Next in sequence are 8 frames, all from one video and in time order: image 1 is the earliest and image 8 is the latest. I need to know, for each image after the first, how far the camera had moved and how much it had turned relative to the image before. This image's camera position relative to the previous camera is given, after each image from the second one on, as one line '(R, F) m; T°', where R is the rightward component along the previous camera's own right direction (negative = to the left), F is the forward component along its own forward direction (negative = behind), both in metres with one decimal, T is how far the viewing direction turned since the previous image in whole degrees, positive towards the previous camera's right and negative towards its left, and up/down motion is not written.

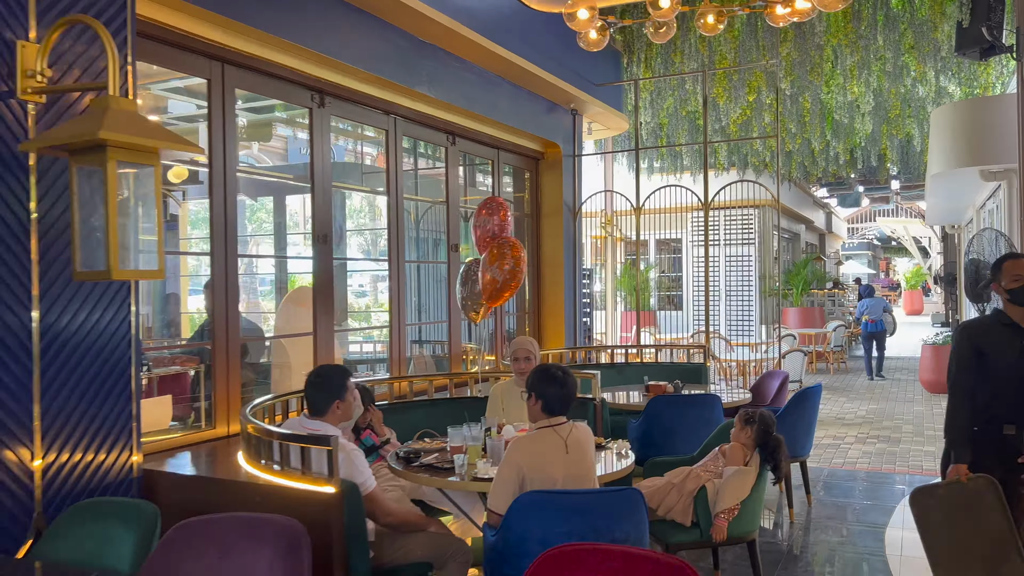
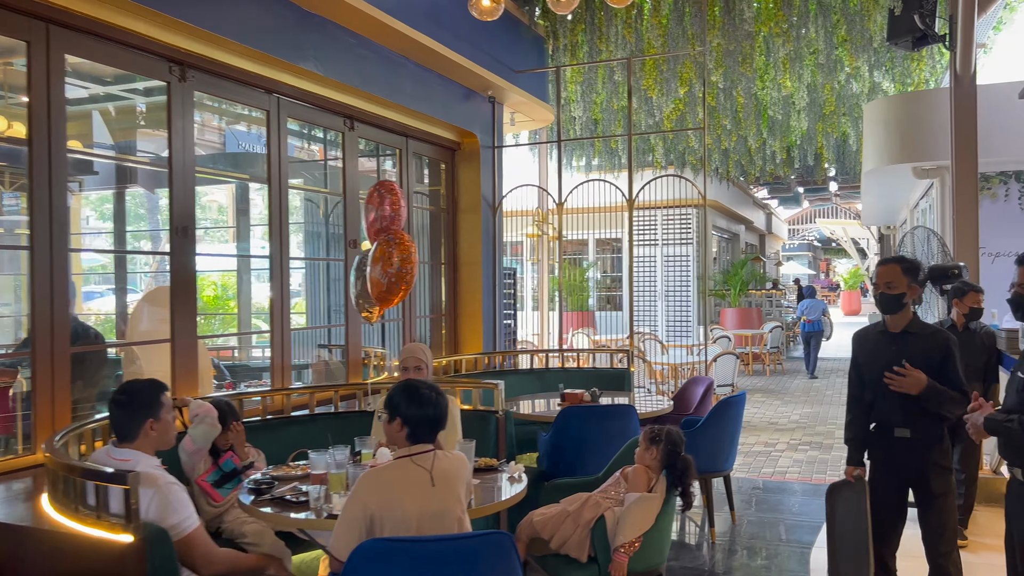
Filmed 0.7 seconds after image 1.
(+0.3, +0.5) m; +4°
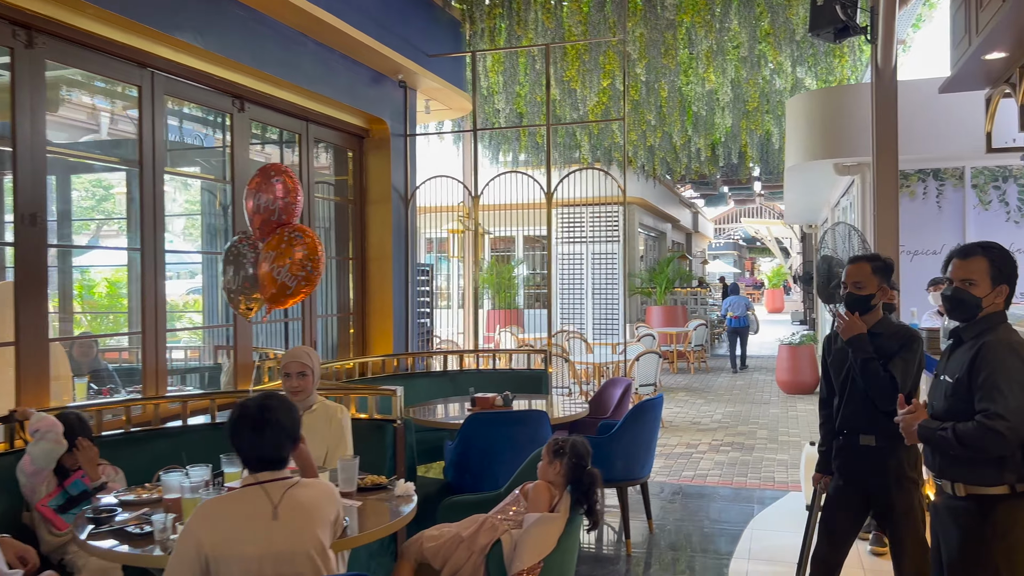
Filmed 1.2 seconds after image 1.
(+0.2, +0.3) m; +5°
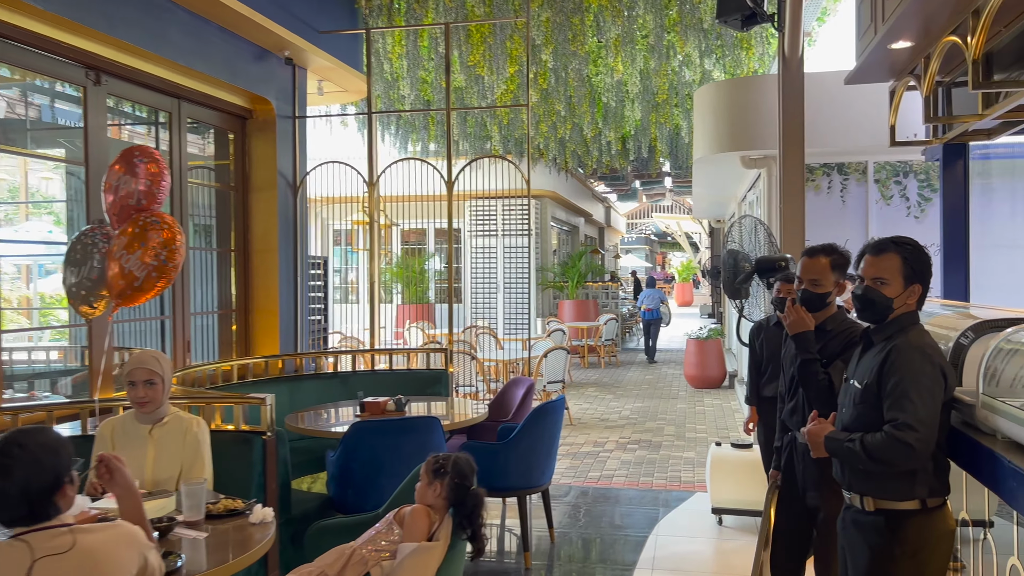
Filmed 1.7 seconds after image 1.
(+0.1, +0.3) m; +6°
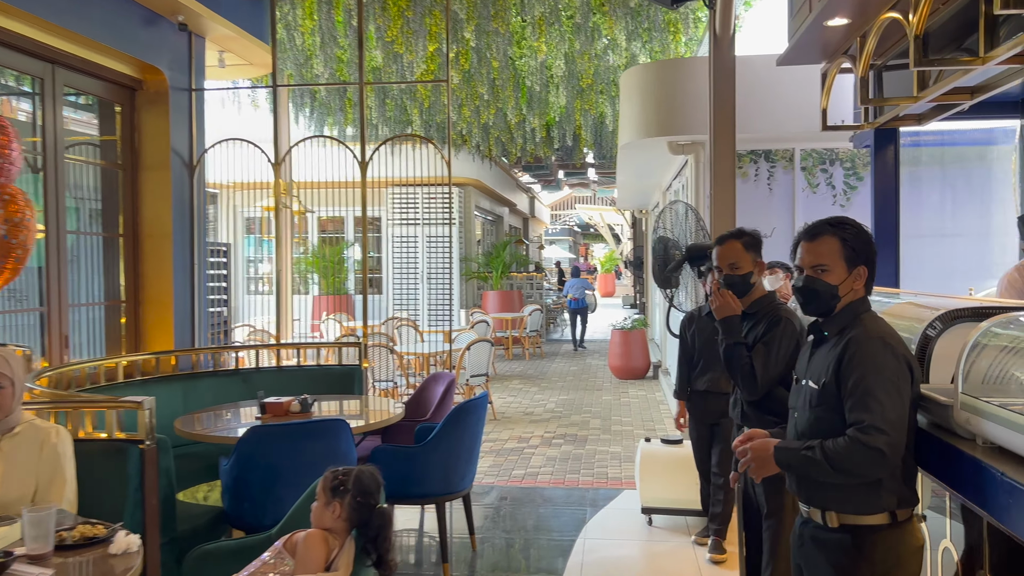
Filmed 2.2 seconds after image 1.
(0.0, +0.3) m; +5°
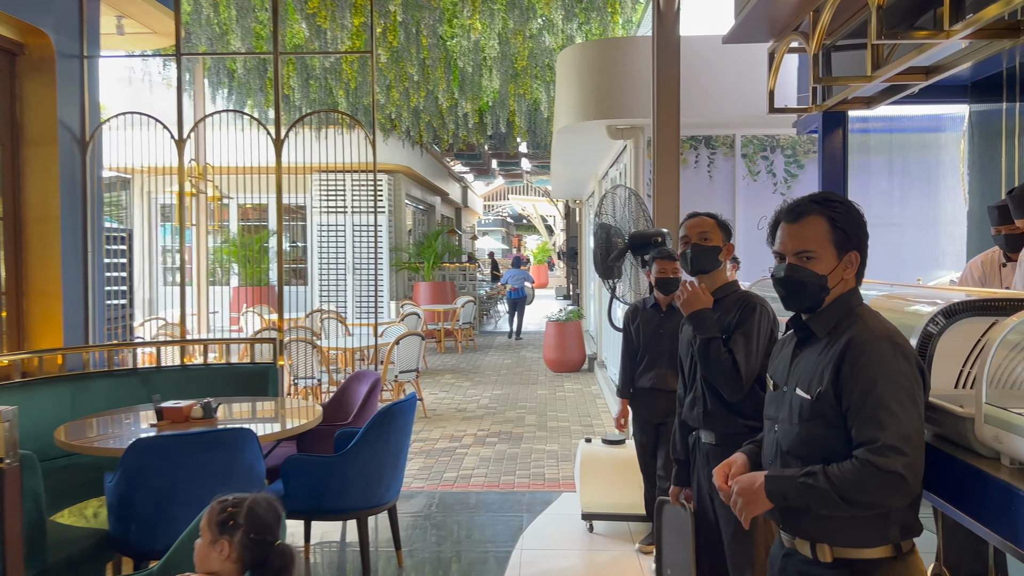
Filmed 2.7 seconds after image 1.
(0.0, +0.3) m; +5°
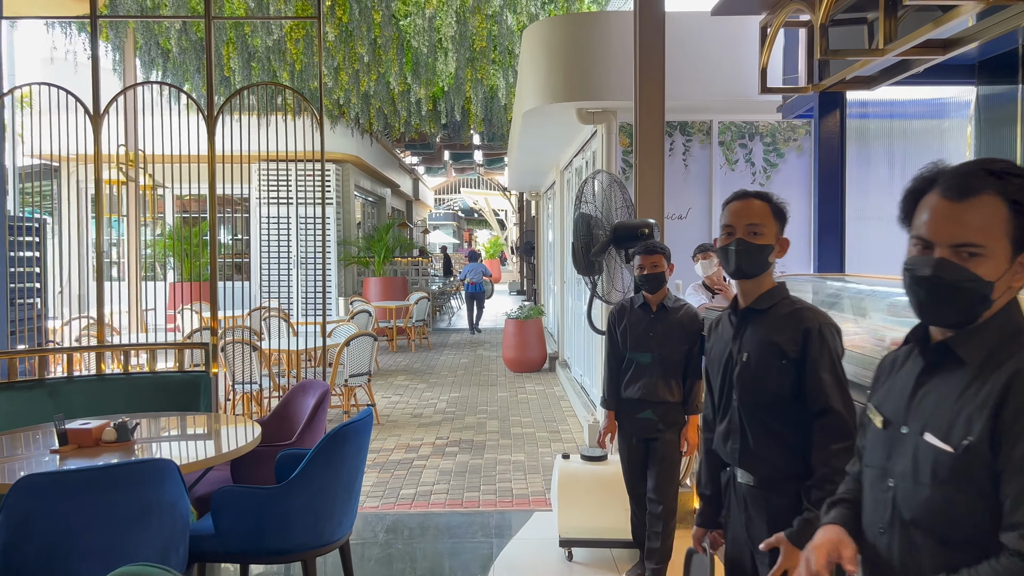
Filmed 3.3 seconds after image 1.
(-0.1, +0.5) m; +4°
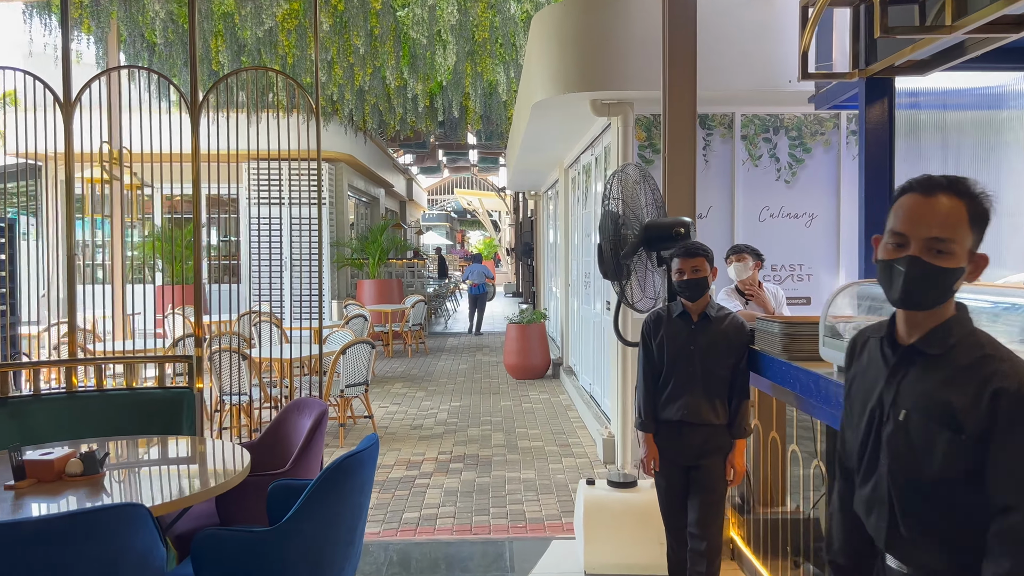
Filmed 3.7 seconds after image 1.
(-0.1, +0.4) m; +1°
